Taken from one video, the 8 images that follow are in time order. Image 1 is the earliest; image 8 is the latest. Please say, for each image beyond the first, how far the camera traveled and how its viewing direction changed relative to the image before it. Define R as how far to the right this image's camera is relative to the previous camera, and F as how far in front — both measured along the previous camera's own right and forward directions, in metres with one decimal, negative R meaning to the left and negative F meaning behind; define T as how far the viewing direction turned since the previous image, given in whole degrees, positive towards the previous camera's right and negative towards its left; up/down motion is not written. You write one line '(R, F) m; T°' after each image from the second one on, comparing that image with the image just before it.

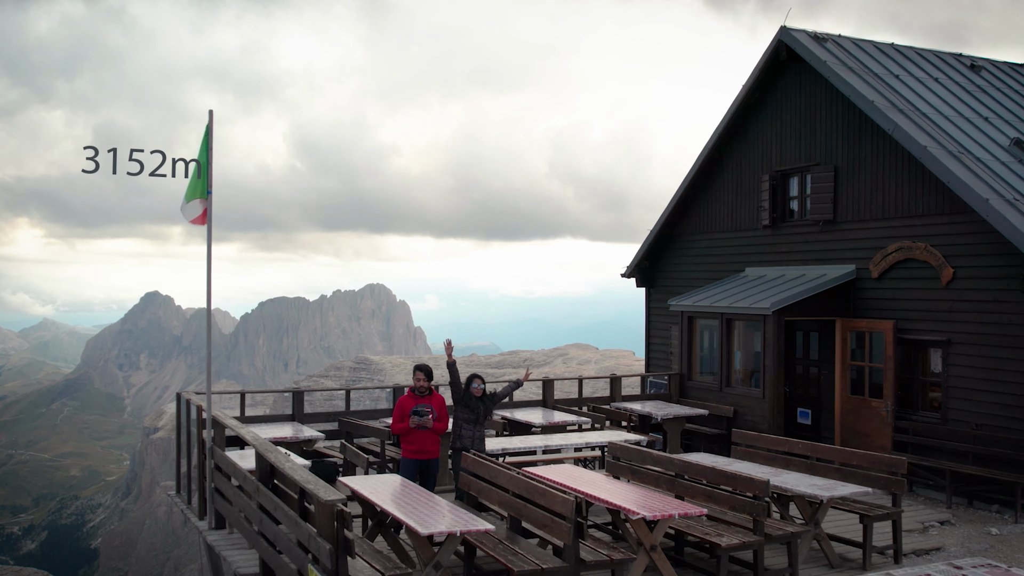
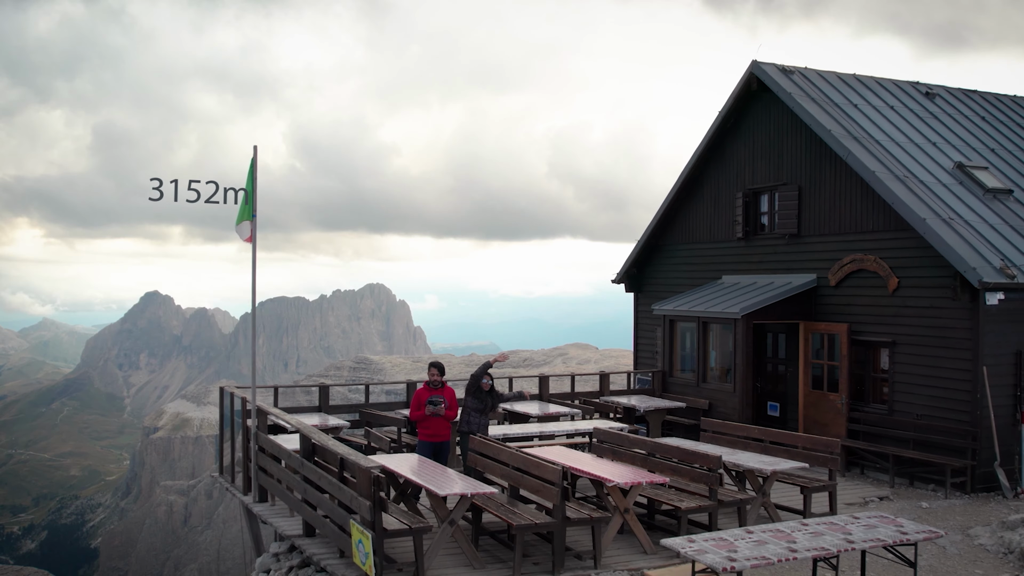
(0.0, -1.6) m; 0°
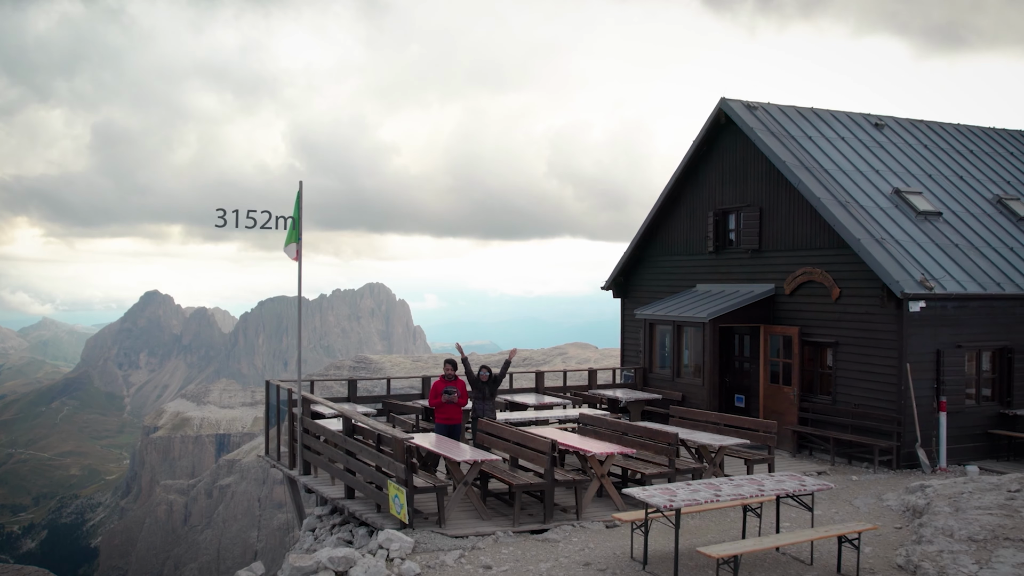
(0.0, -2.3) m; 0°
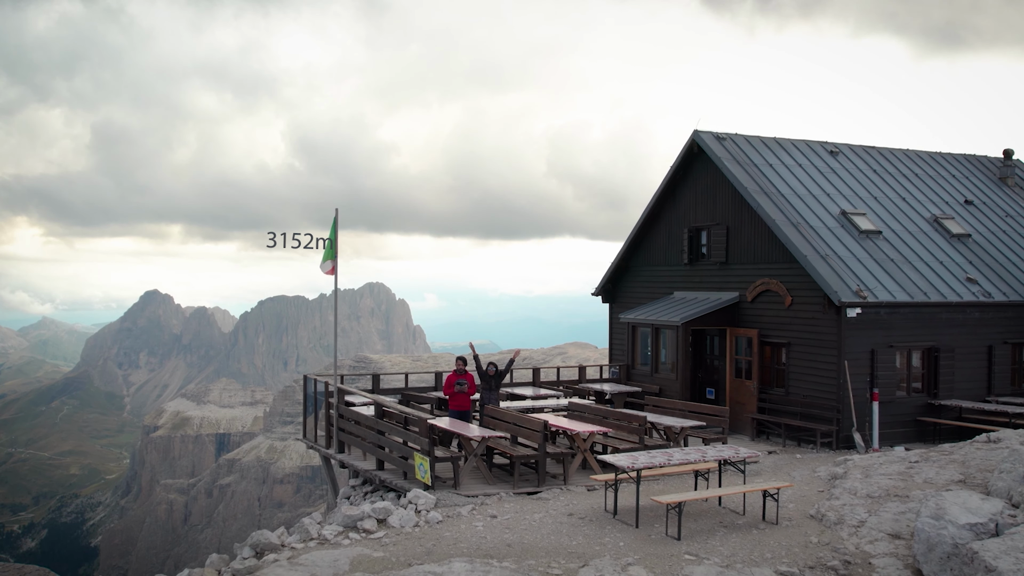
(0.0, -2.6) m; 0°
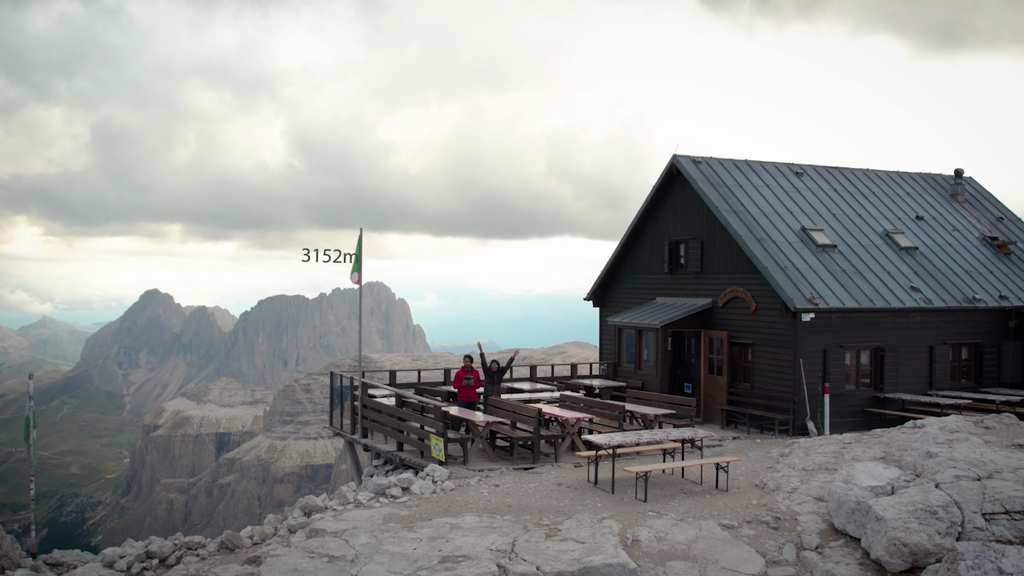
(0.0, -2.6) m; 0°
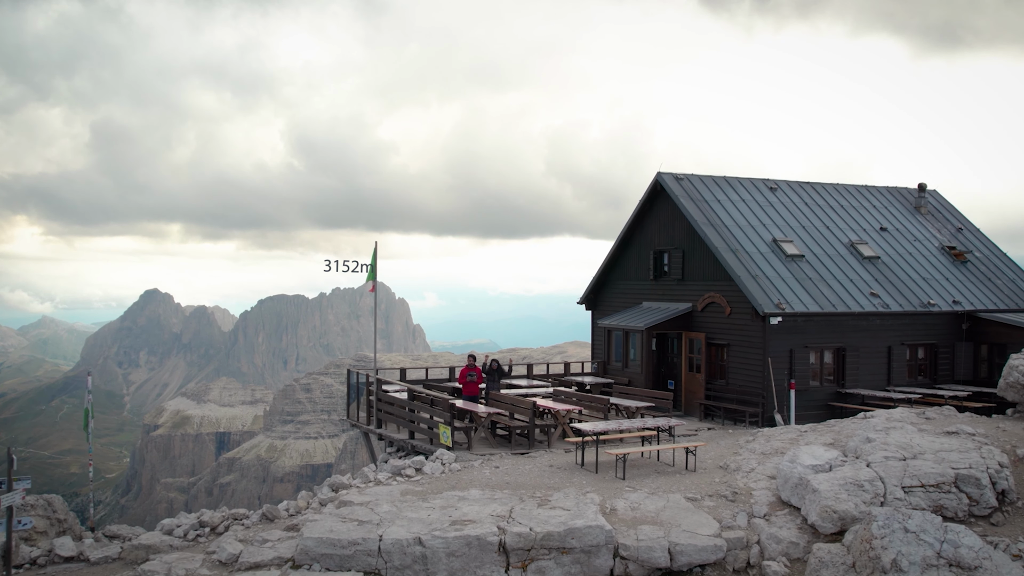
(0.0, -2.2) m; 0°
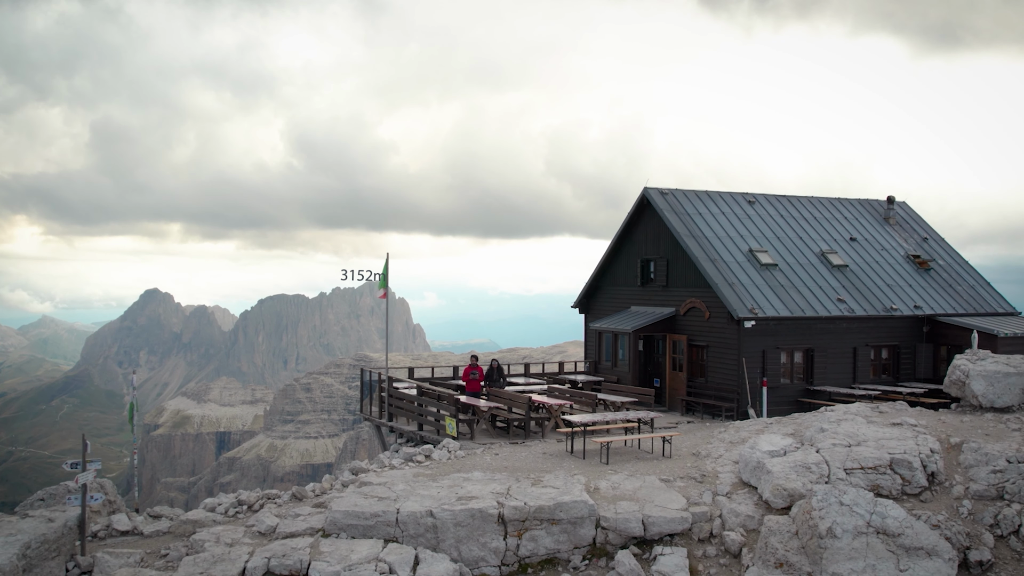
(0.0, -2.2) m; 0°
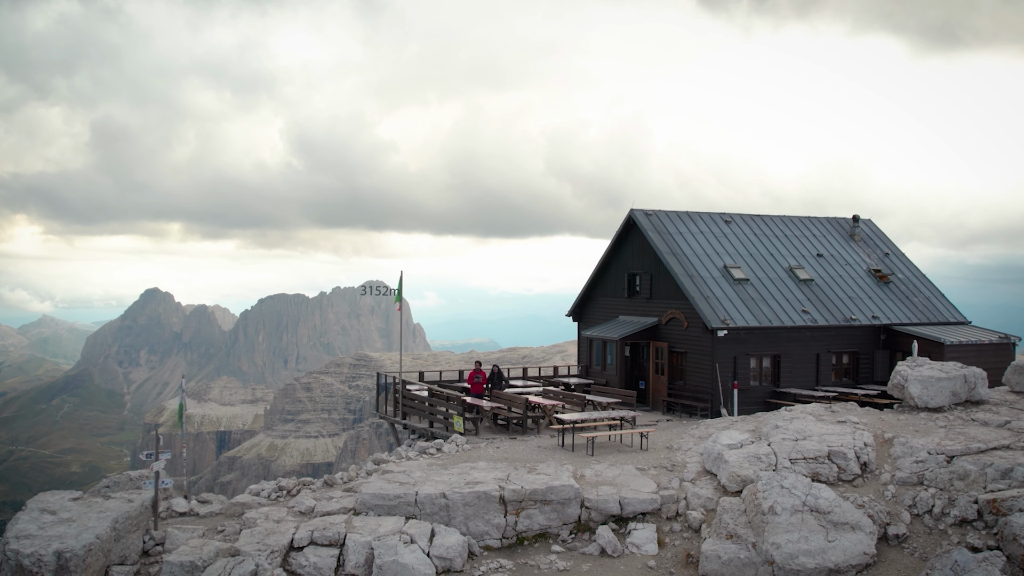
(0.0, -3.0) m; 0°
